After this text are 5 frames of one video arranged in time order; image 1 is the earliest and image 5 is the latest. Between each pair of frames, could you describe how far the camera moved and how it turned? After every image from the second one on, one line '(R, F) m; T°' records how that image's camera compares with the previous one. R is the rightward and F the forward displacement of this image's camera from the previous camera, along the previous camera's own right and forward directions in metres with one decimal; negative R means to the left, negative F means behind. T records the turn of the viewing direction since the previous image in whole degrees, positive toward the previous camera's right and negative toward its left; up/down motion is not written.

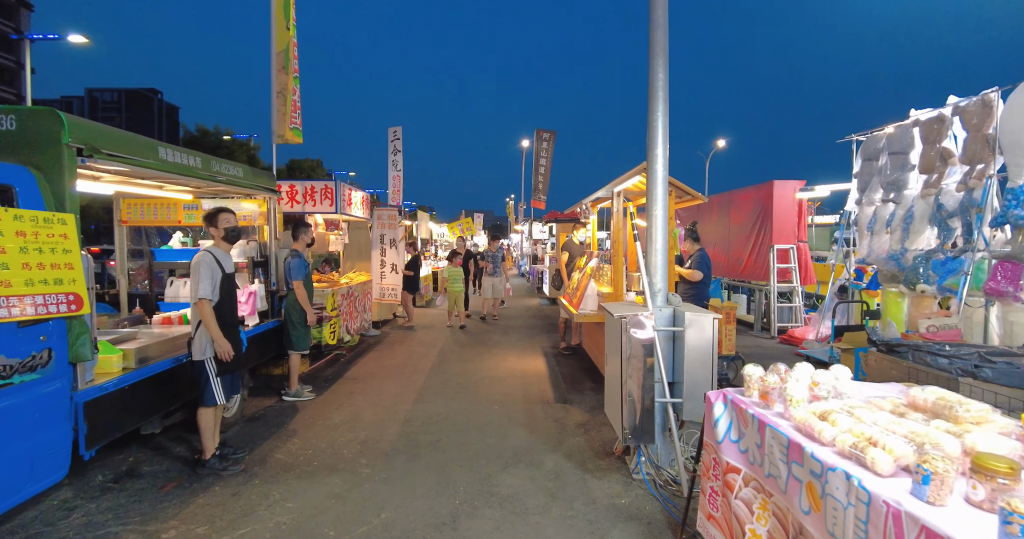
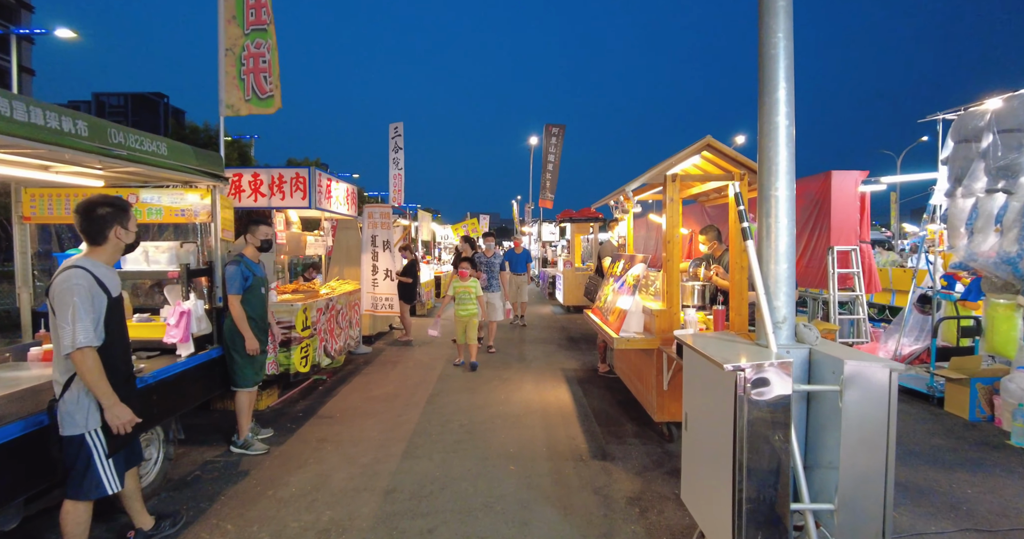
(-0.1, +1.4) m; -1°
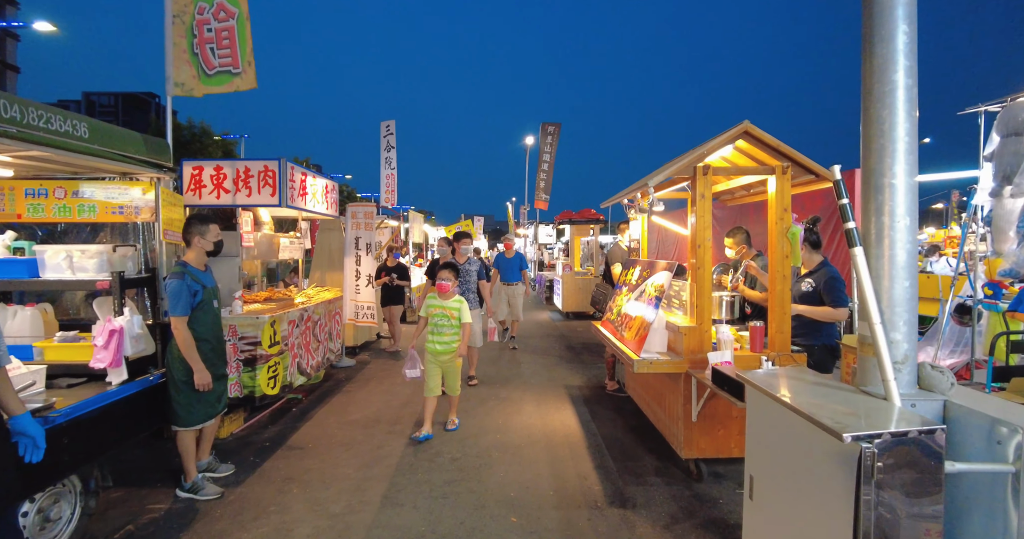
(-0.1, +0.7) m; +1°
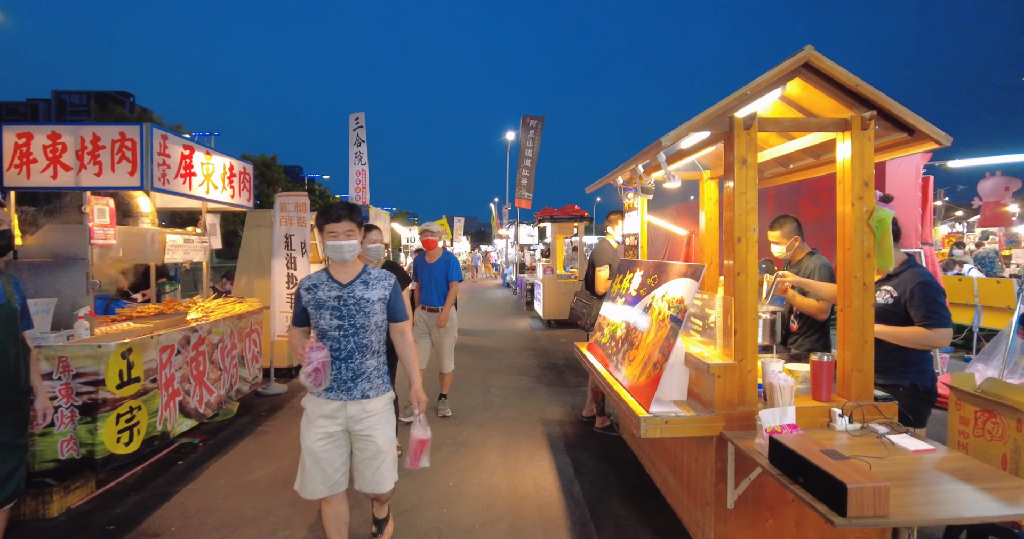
(+0.2, +1.3) m; +2°
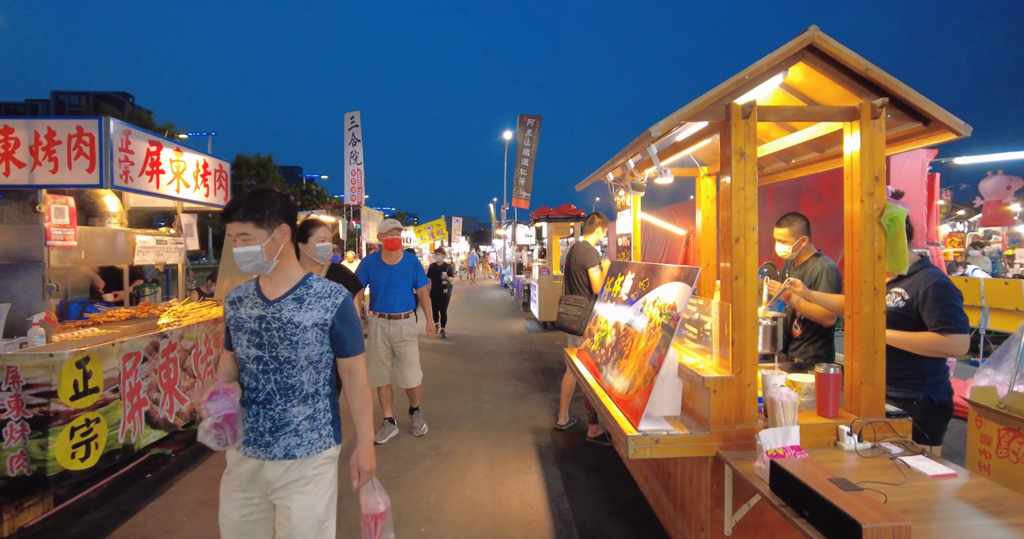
(+0.1, +0.2) m; 0°
